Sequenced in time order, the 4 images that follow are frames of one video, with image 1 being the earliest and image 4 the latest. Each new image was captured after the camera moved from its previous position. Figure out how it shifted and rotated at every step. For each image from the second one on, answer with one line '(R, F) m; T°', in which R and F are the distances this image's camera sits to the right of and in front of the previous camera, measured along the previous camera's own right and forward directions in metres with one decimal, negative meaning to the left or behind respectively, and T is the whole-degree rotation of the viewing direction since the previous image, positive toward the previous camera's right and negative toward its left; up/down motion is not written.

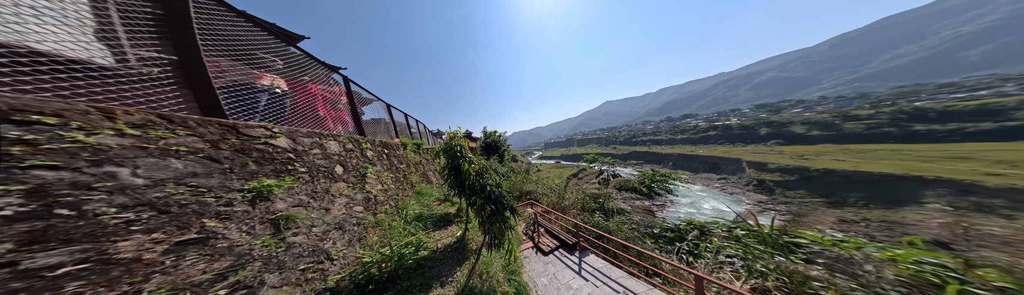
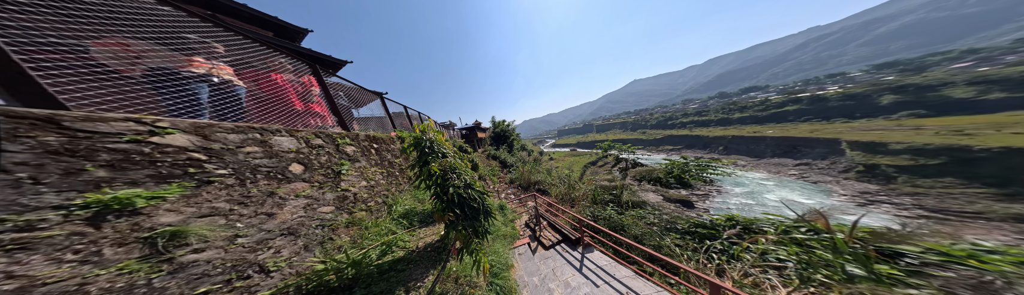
(+0.8, +0.8) m; -7°
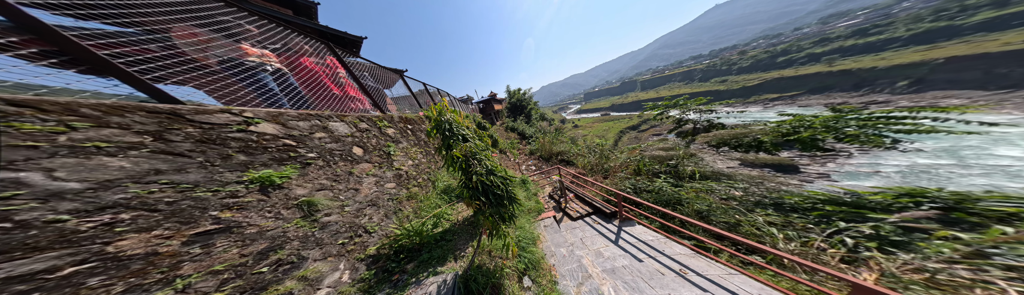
(0.0, +0.3) m; -14°
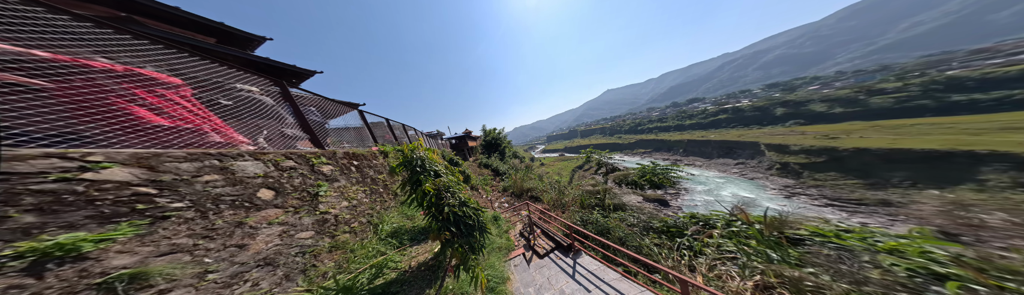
(-0.4, -0.4) m; +19°
